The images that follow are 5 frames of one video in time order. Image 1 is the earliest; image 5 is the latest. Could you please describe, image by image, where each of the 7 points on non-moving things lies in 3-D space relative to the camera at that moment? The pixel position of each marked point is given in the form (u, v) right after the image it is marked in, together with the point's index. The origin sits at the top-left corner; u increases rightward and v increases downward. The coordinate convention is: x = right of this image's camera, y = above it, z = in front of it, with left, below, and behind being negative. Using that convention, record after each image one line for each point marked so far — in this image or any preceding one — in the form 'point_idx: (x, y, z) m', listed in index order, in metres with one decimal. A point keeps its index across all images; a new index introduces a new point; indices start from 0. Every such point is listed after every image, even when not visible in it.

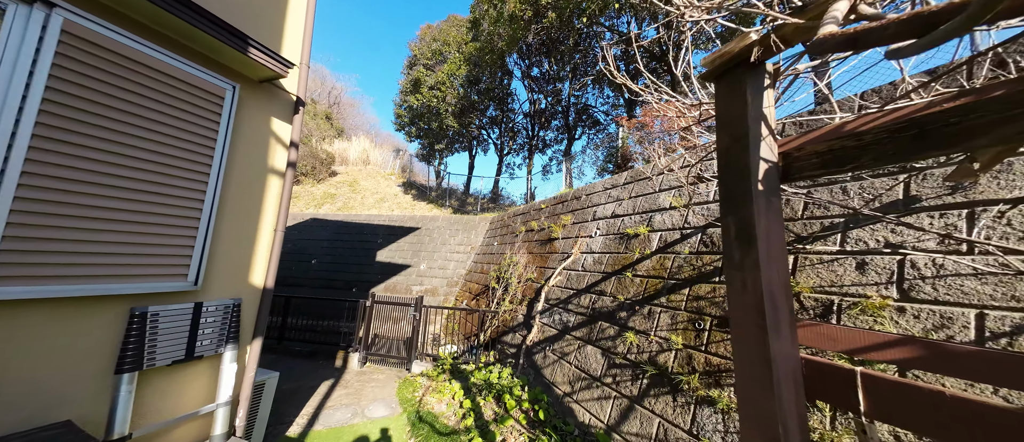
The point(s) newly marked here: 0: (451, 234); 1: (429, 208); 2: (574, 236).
0: (-1.6, -0.3, +9.0) m
1: (-3.1, +0.5, +12.7) m
2: (+0.7, -0.2, +4.5) m
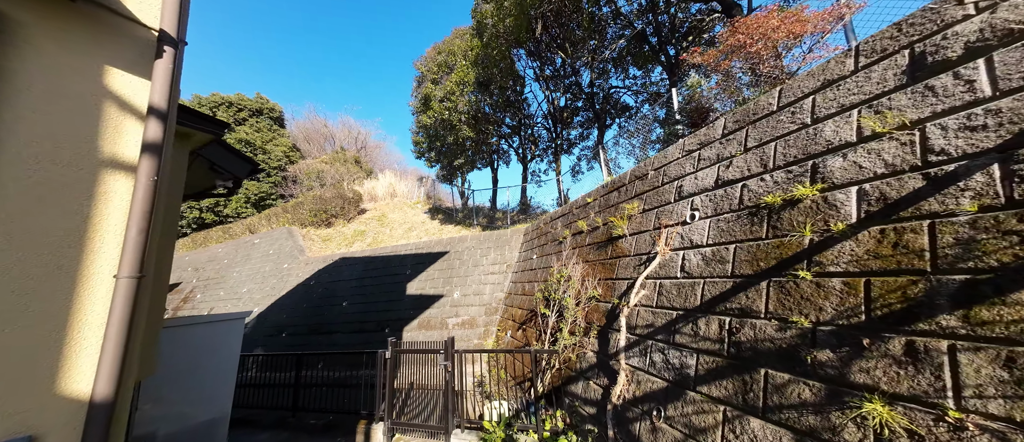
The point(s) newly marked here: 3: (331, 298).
0: (-0.7, -0.7, +7.6) m
1: (-1.9, -0.3, +11.5) m
2: (+1.2, -0.1, +2.9) m
3: (-4.9, -2.1, +9.3) m
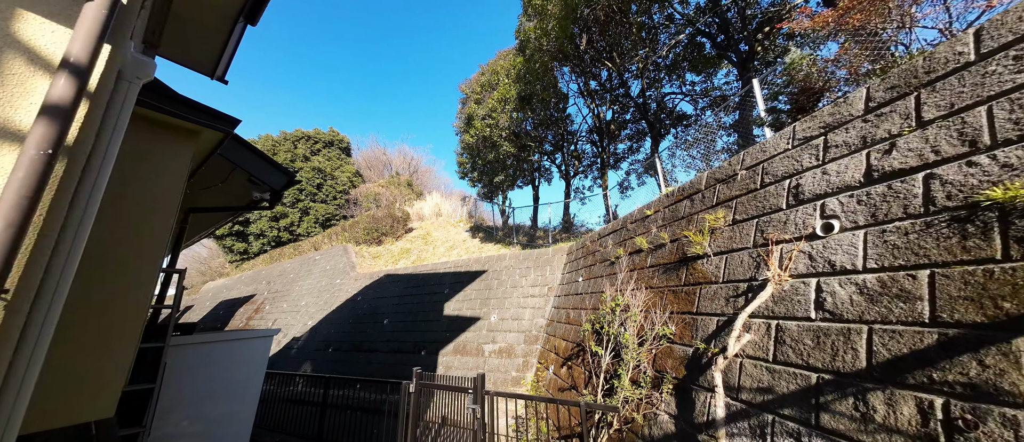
0: (+0.2, -1.1, +6.9) m
1: (-0.5, -0.9, +11.0) m
2: (+1.5, -0.2, +2.1) m
3: (-3.8, -2.5, +9.1) m
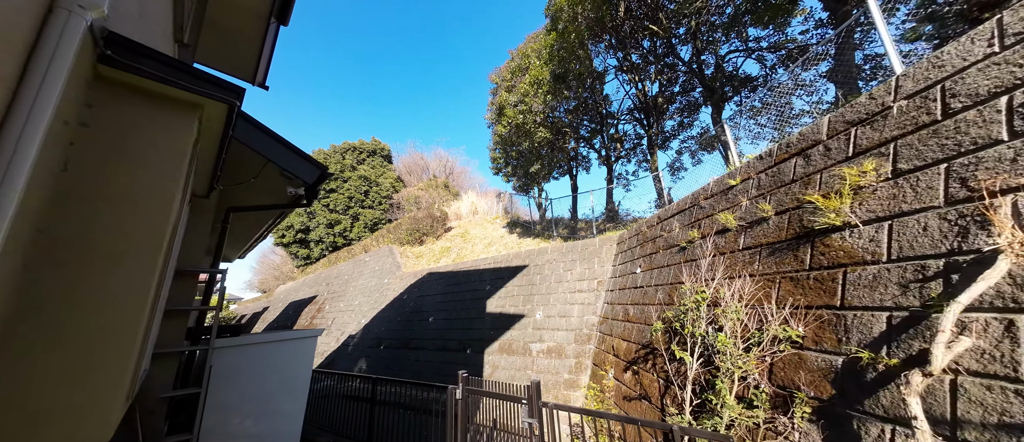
0: (+1.1, -0.9, +6.4) m
1: (+0.8, -0.7, +10.5) m
2: (+1.8, +0.1, +1.4) m
3: (-2.6, -2.5, +9.0) m
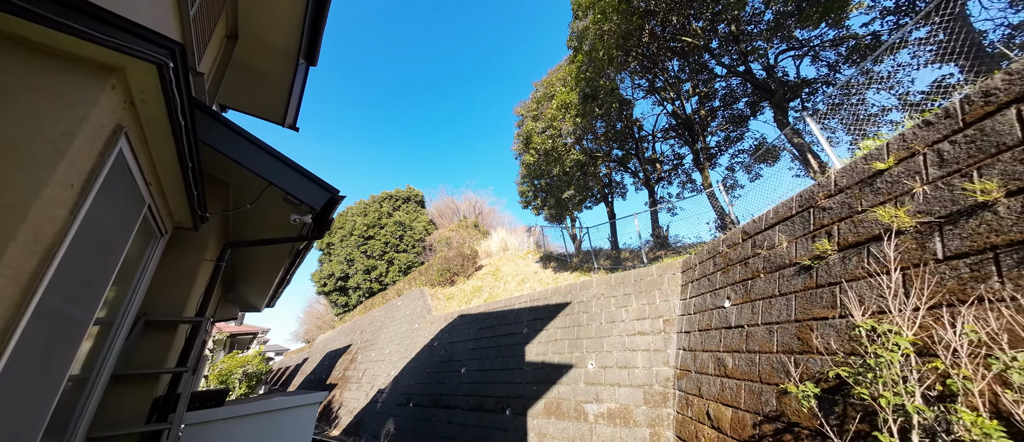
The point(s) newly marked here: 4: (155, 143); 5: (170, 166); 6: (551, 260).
0: (+1.7, -1.3, +5.4) m
1: (+1.8, -1.6, +9.5) m
2: (+2.0, +0.2, +0.6) m
3: (-1.6, -3.5, +8.1) m
4: (-1.6, +0.3, +1.5) m
5: (-1.7, +0.3, +1.6) m
6: (+1.3, -1.4, +11.5) m
